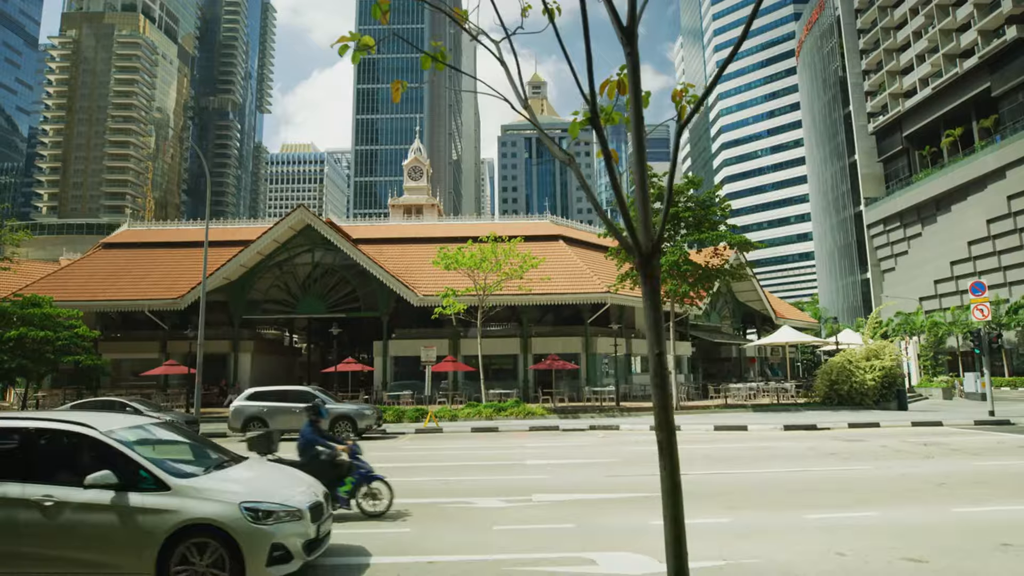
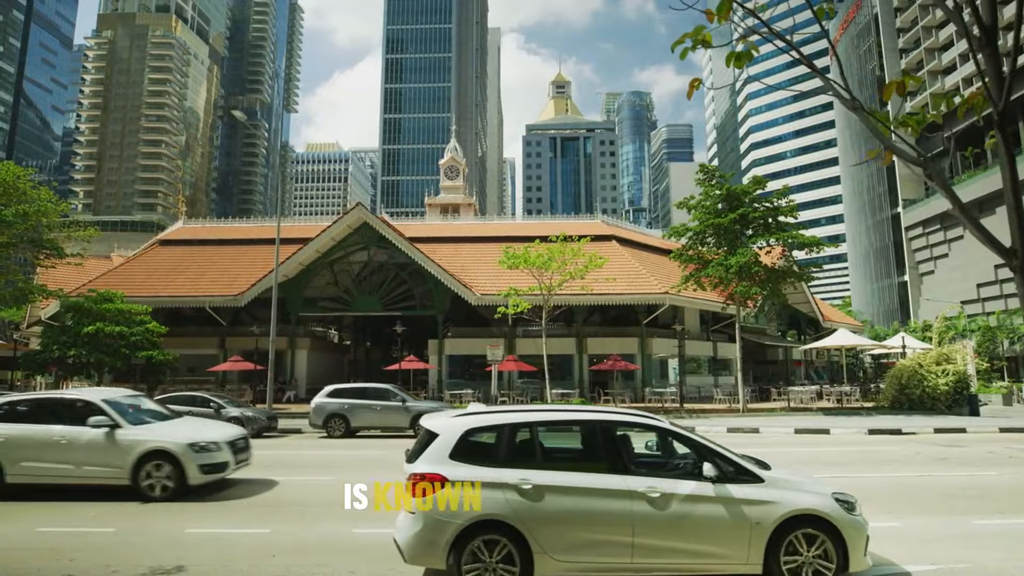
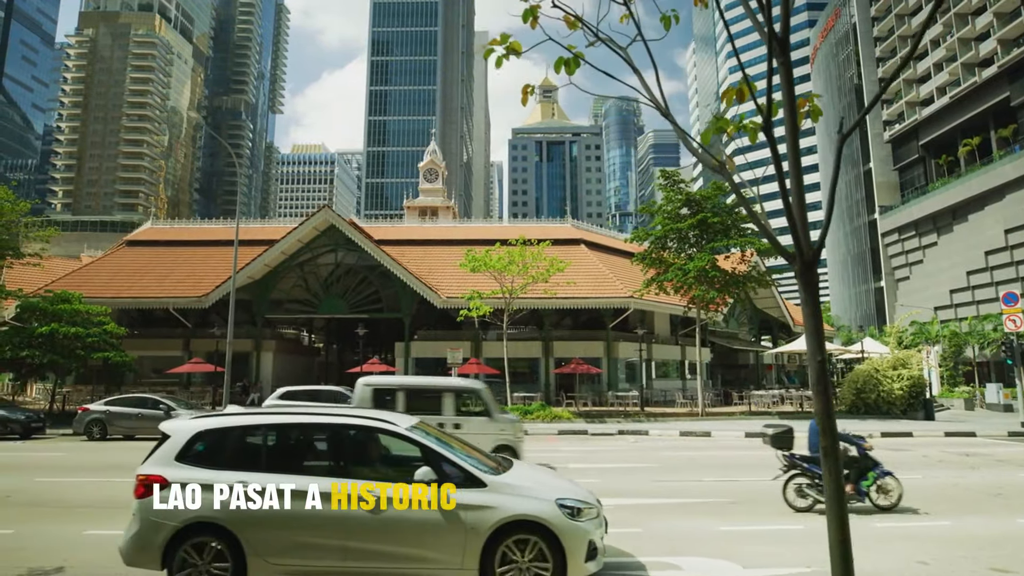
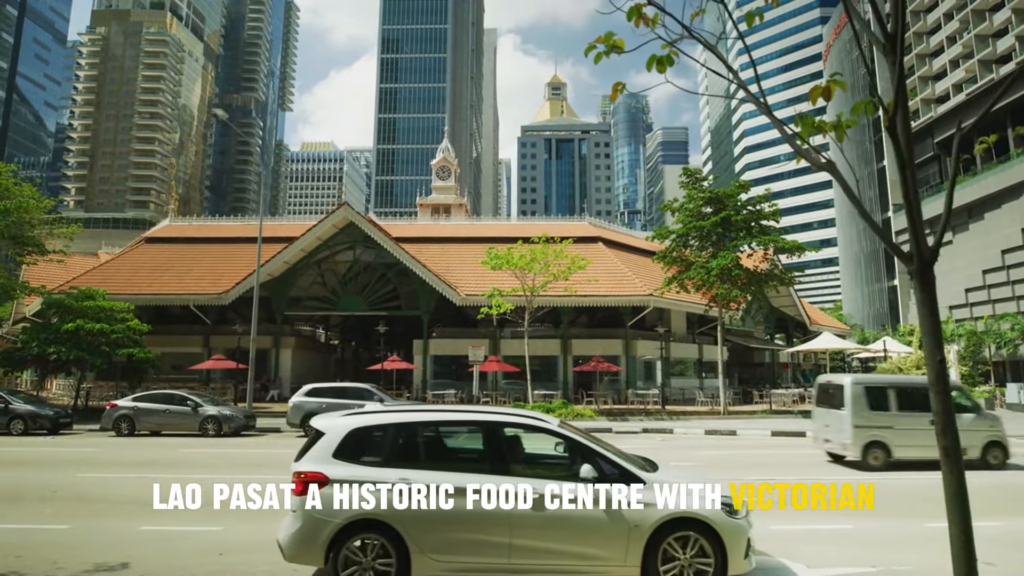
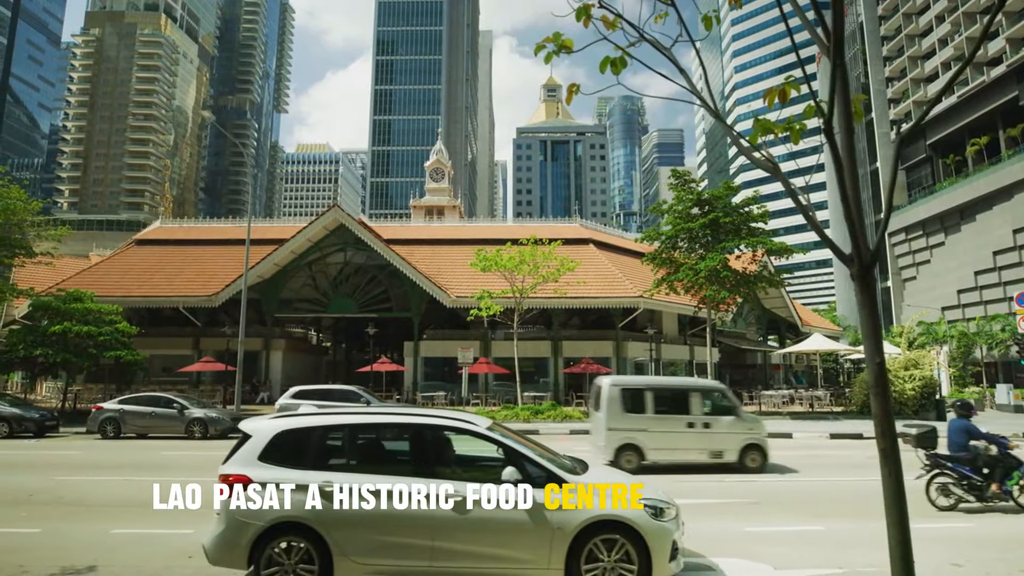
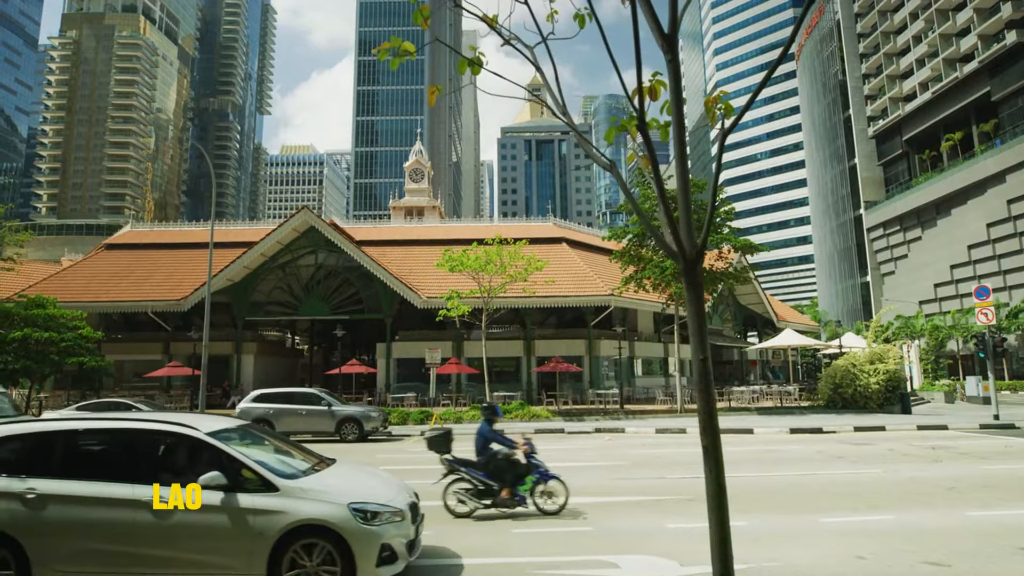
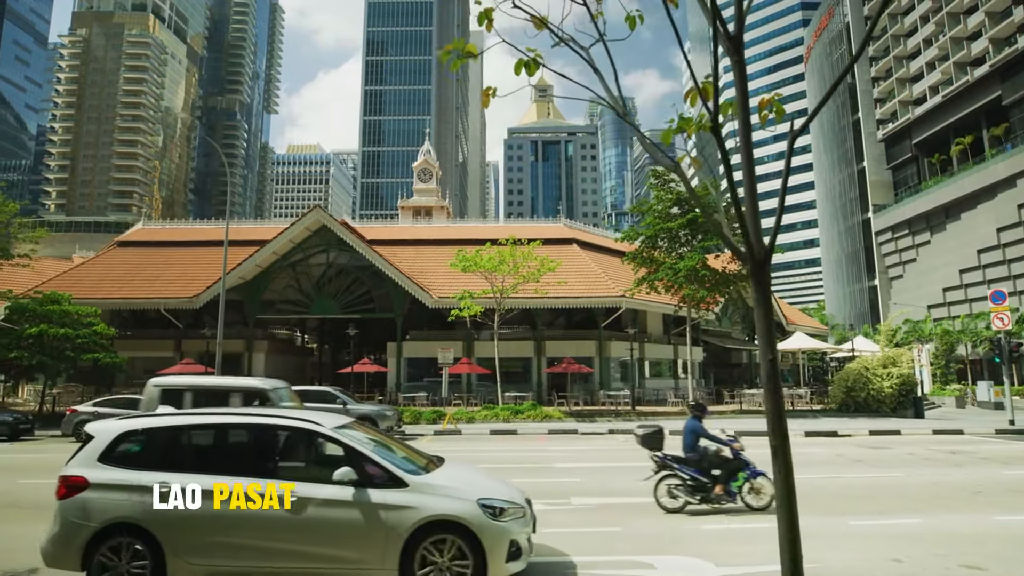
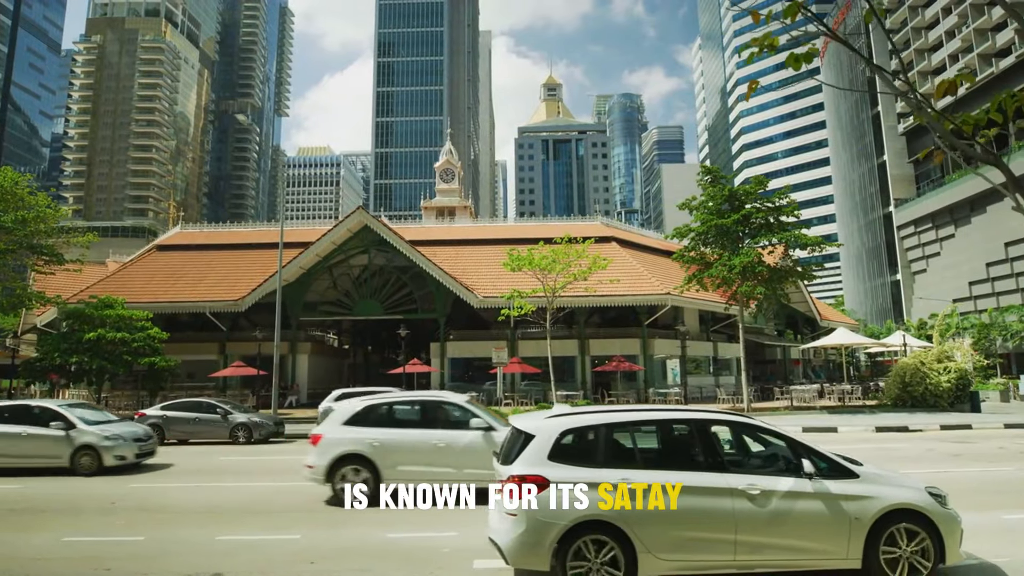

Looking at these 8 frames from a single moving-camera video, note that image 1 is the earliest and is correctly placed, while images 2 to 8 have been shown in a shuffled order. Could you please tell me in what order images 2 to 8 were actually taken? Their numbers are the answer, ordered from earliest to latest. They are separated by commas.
6, 7, 3, 5, 4, 2, 8
